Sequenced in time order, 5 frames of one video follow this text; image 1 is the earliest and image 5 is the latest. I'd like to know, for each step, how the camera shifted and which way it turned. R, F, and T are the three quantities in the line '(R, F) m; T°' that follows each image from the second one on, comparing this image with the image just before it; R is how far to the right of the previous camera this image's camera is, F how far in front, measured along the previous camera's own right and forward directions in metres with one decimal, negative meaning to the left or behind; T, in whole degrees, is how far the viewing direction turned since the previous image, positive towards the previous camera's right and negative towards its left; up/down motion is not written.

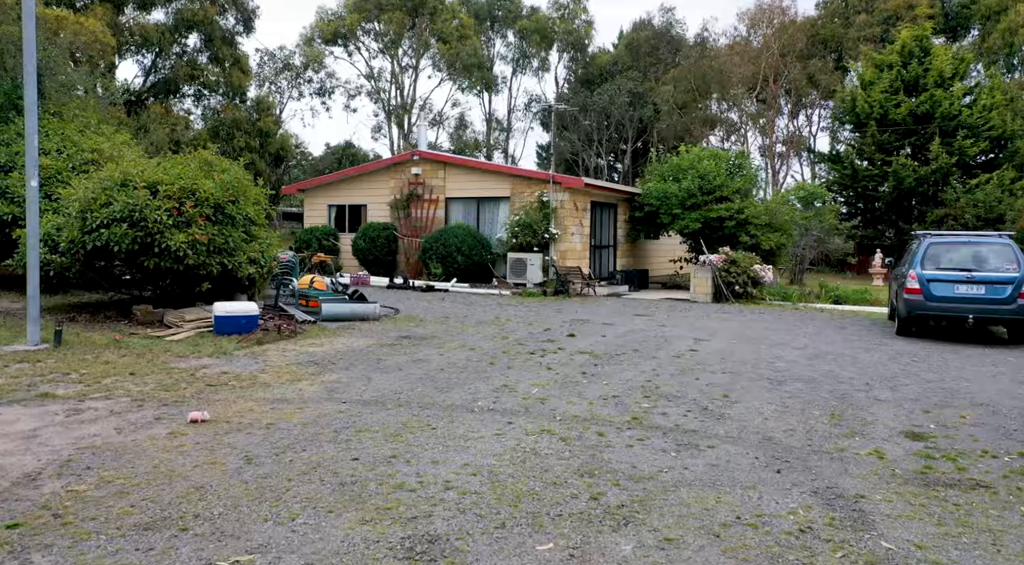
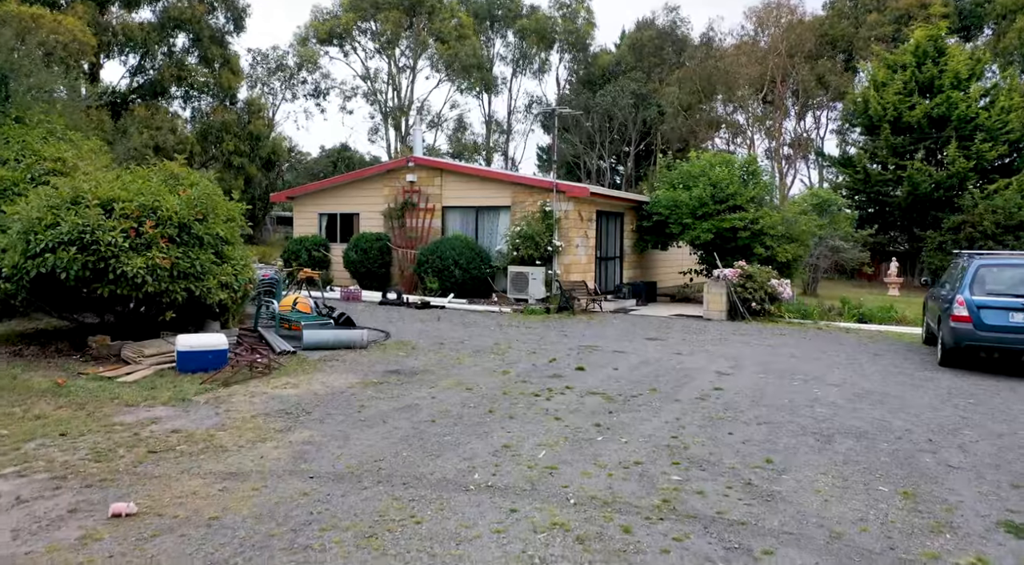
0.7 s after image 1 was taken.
(0.0, +0.9) m; 0°
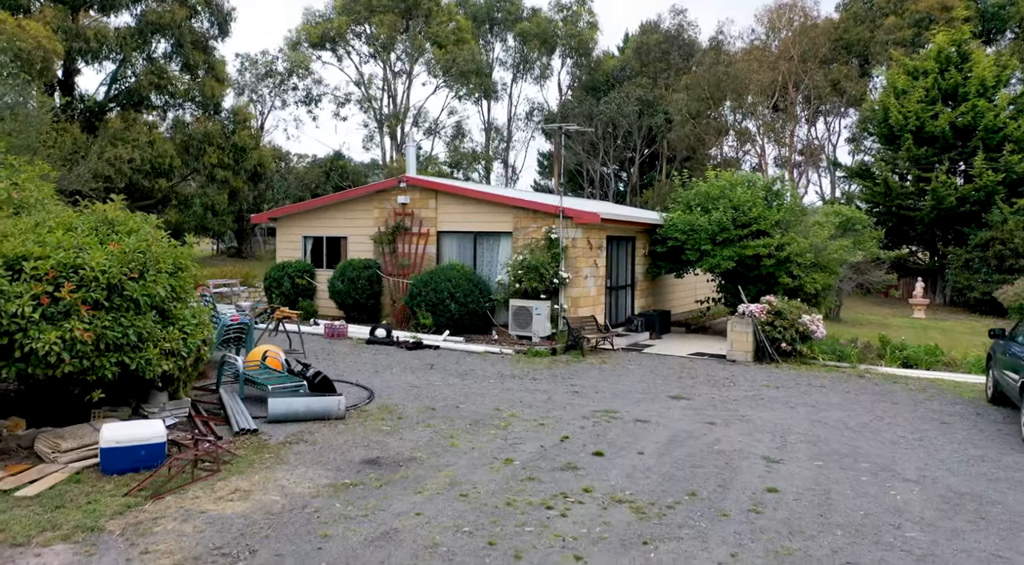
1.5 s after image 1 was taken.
(0.0, +1.3) m; 0°
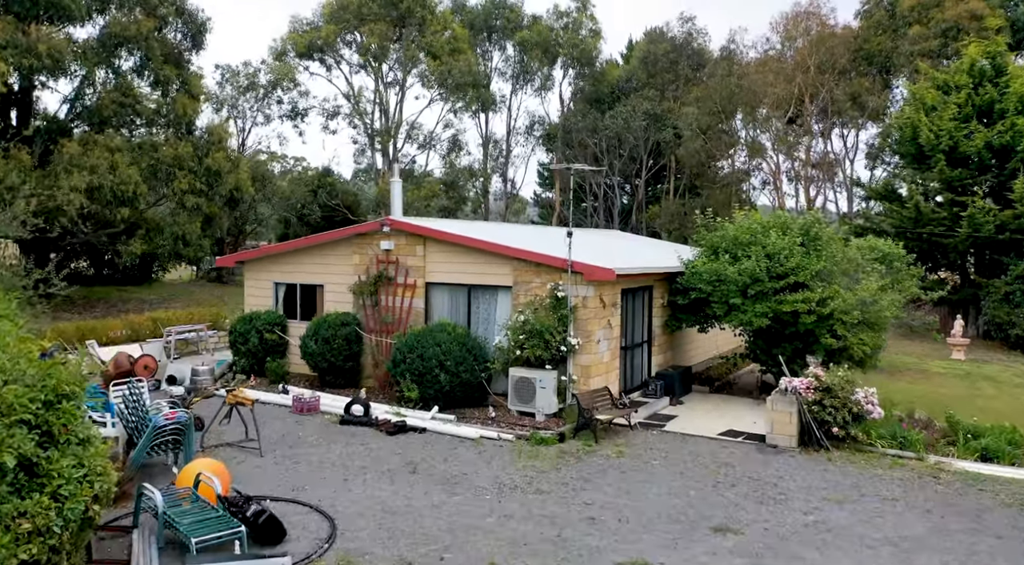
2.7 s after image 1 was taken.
(0.0, +1.8) m; 0°
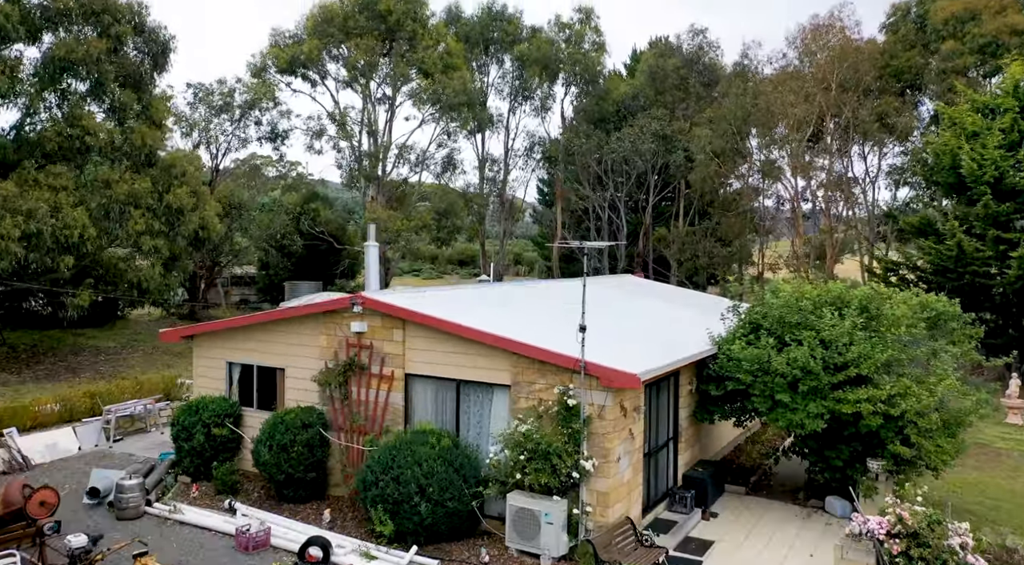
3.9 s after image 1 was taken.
(0.0, +2.2) m; 0°
